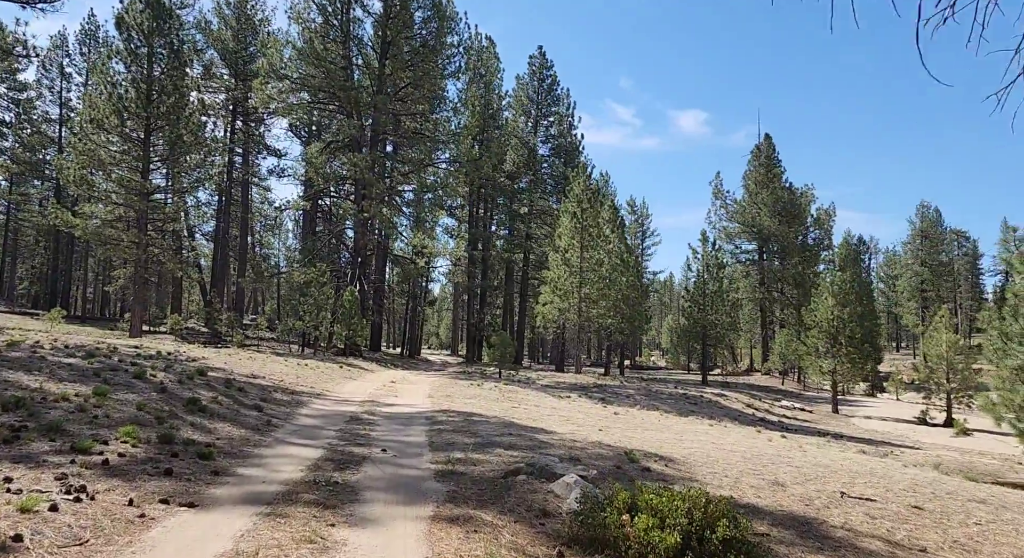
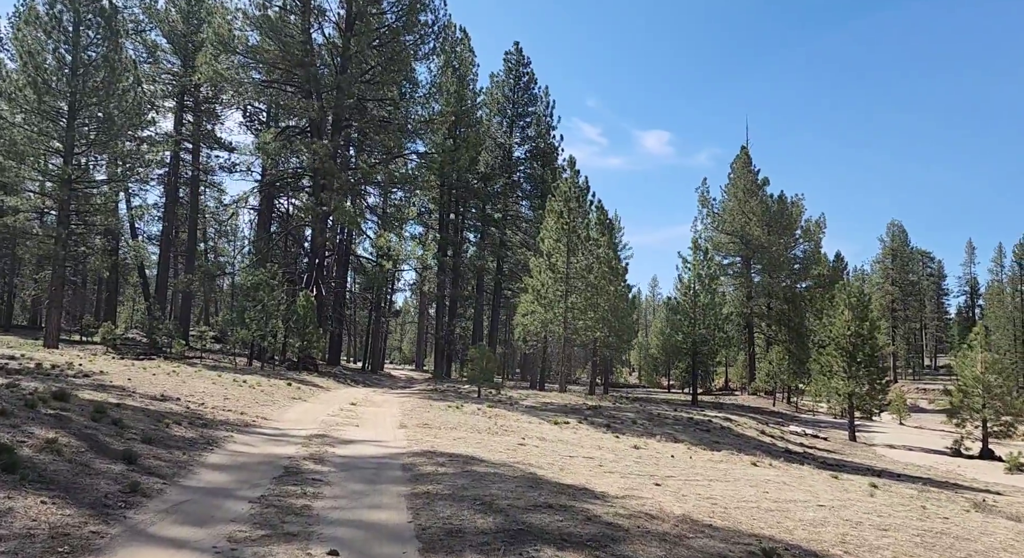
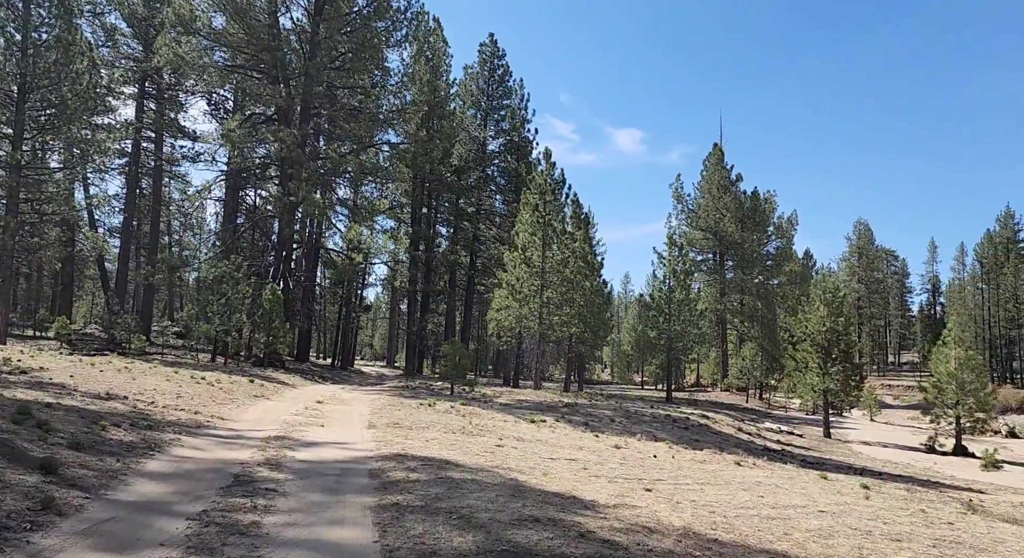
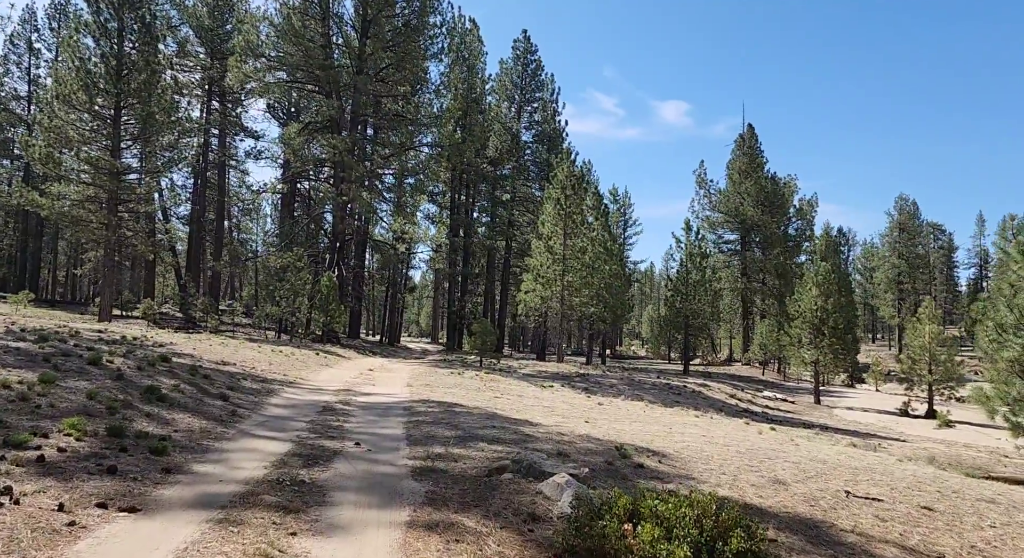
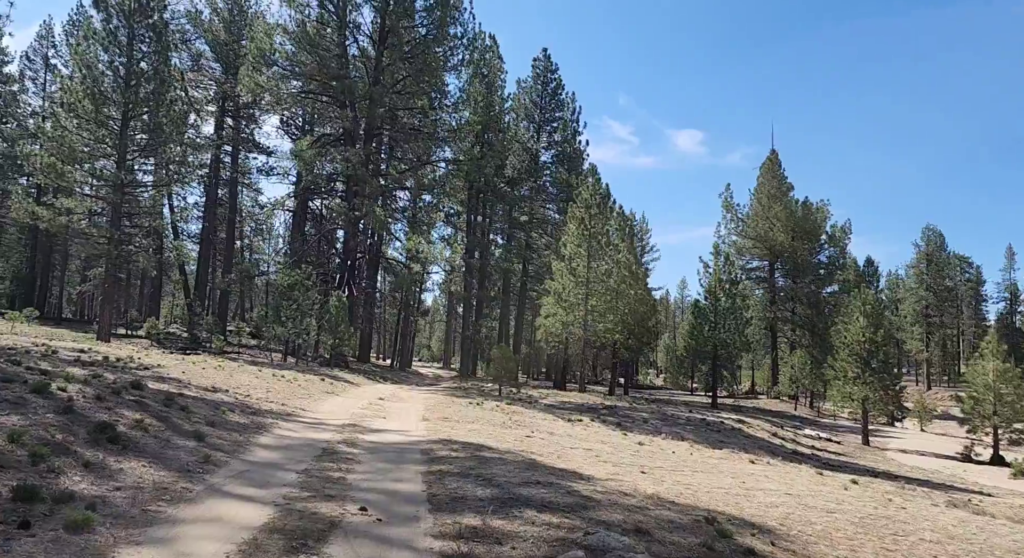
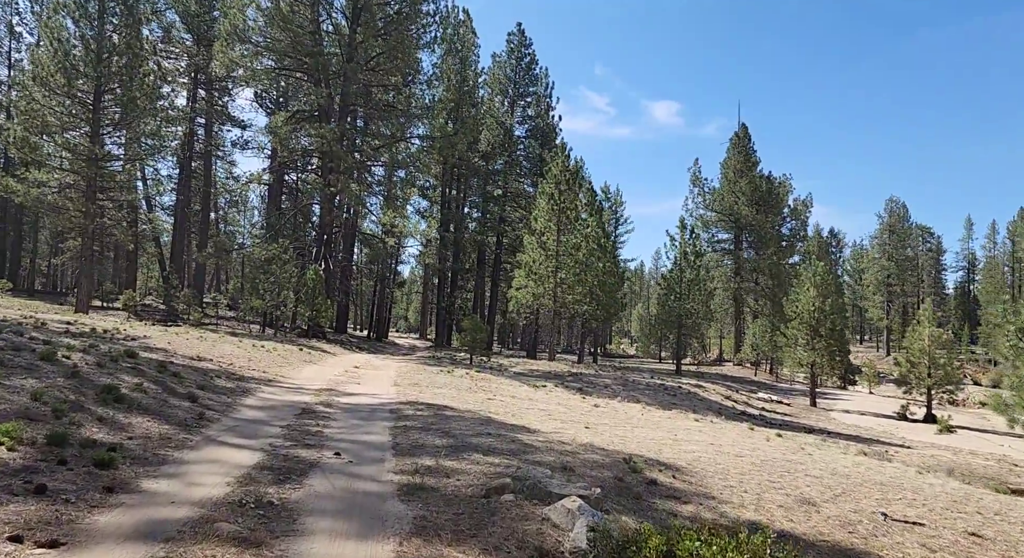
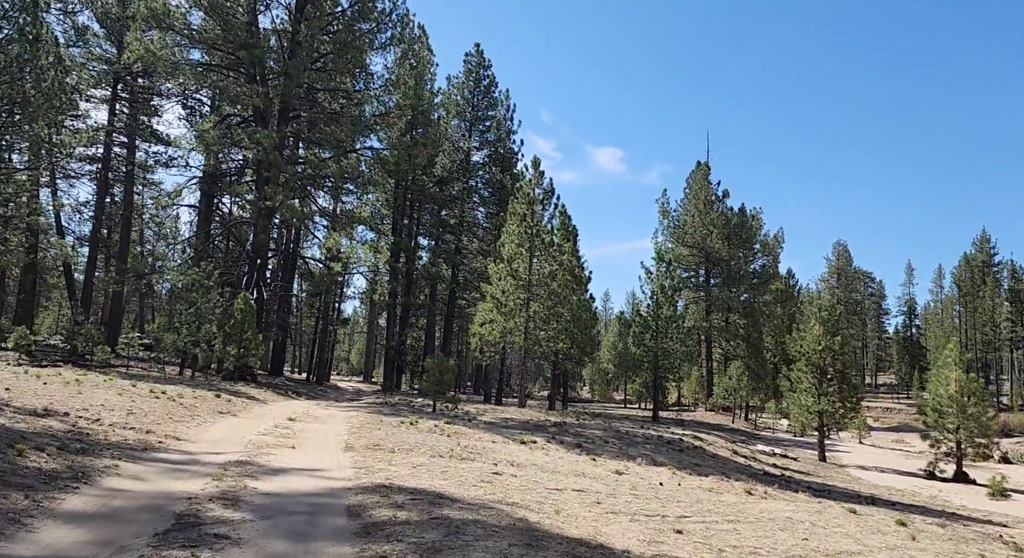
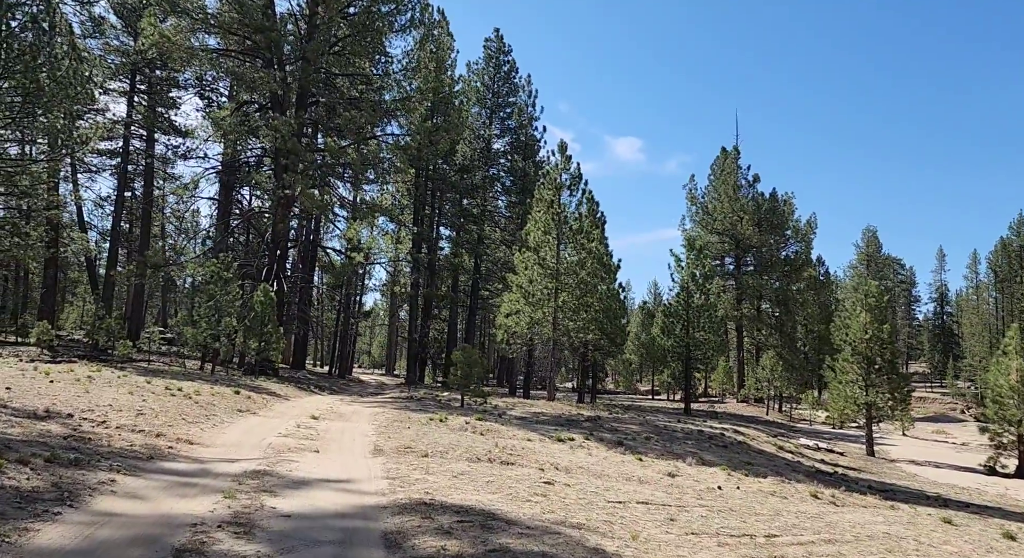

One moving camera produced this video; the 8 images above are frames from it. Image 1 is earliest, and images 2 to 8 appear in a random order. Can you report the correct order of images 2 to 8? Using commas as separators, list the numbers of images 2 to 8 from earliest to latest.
4, 6, 5, 2, 3, 7, 8
